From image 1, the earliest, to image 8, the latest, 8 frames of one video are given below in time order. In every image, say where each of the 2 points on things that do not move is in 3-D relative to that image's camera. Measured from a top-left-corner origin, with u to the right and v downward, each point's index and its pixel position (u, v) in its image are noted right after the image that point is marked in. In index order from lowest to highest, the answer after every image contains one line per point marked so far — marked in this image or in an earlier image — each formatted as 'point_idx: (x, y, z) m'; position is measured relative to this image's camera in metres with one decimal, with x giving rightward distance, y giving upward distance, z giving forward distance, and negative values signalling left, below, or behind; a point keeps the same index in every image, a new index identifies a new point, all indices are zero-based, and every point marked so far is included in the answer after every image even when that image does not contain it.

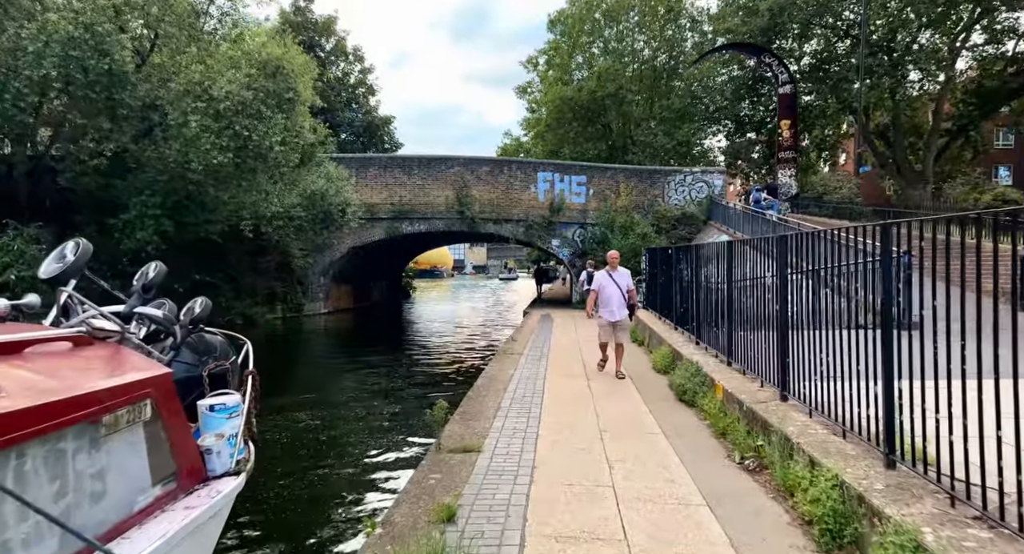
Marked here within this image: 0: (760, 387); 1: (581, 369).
0: (+2.7, -1.2, +6.7) m
1: (+1.2, -1.6, +10.6) m
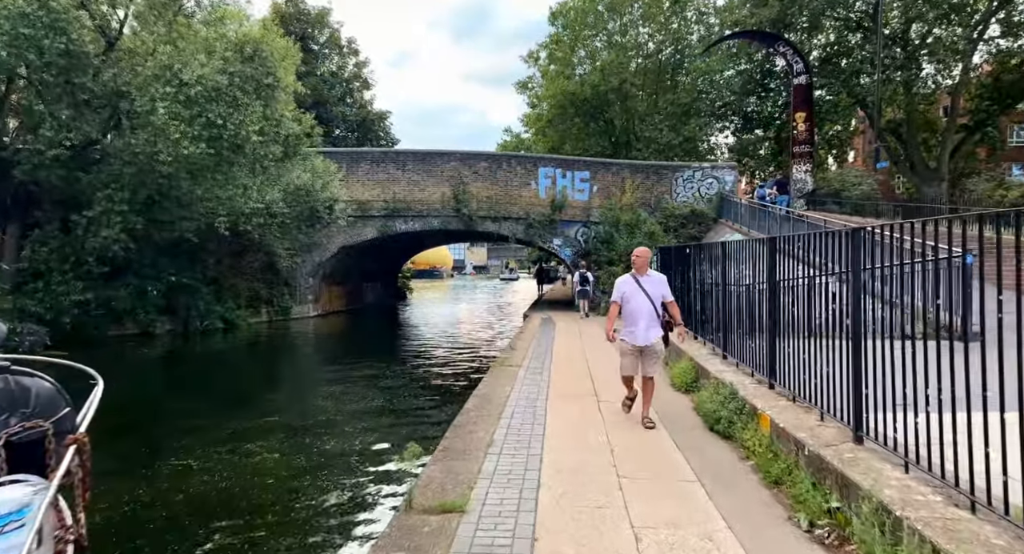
0: (+2.7, -1.2, +5.3) m
1: (+1.2, -1.6, +9.2) m
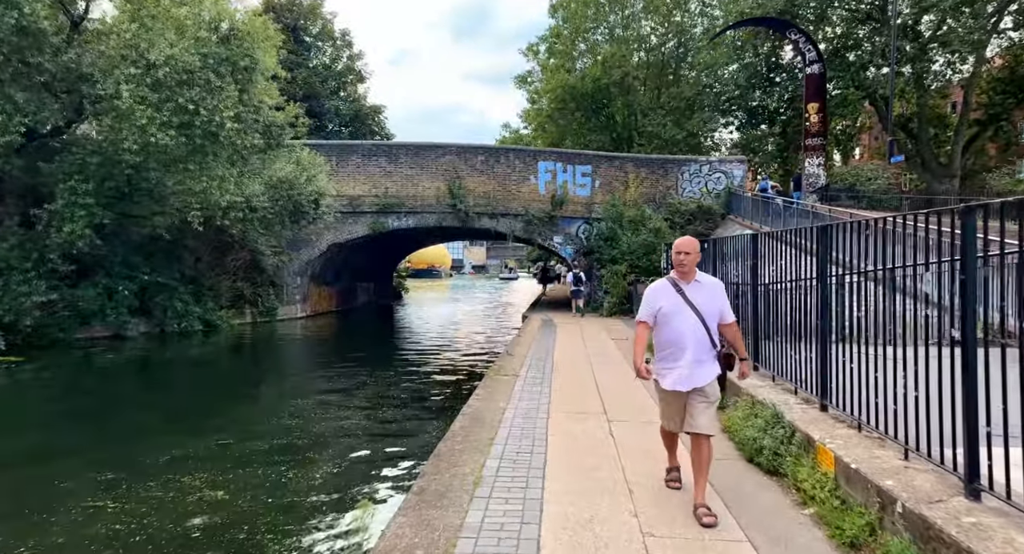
0: (+2.6, -1.2, +4.1) m
1: (+1.1, -1.6, +8.0) m
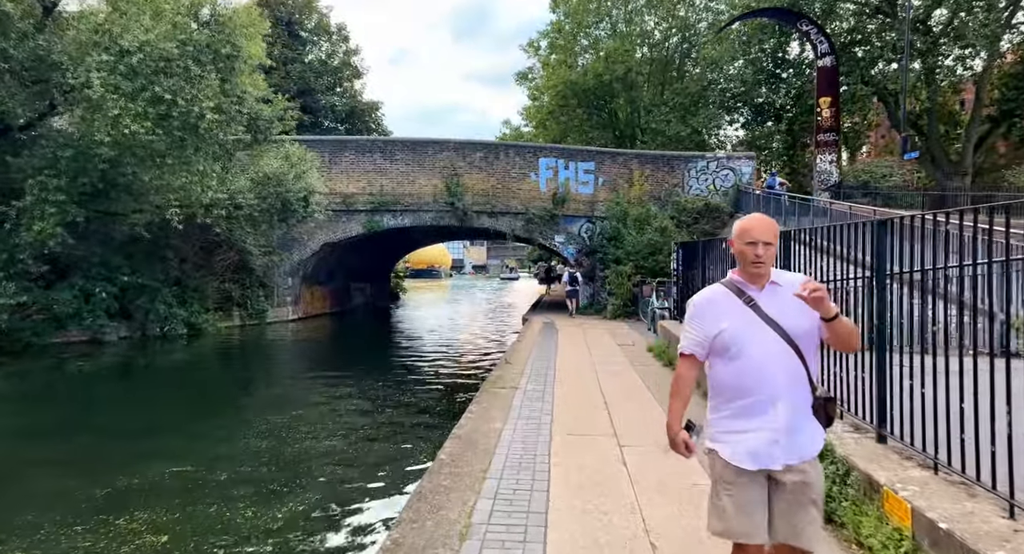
0: (+2.6, -1.3, +3.2) m
1: (+1.1, -1.7, +7.1) m
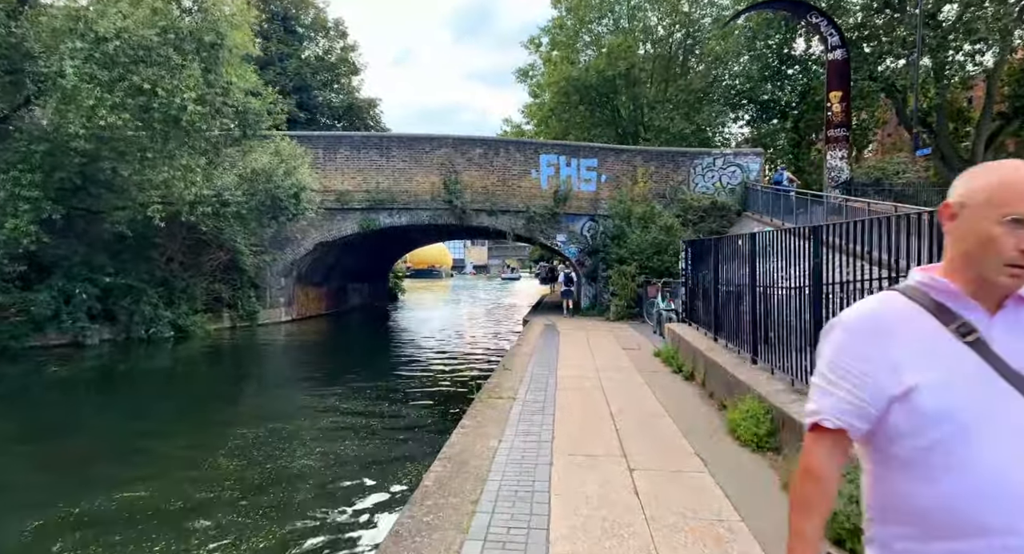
0: (+2.5, -1.3, +2.5) m
1: (+1.1, -1.7, +6.4) m
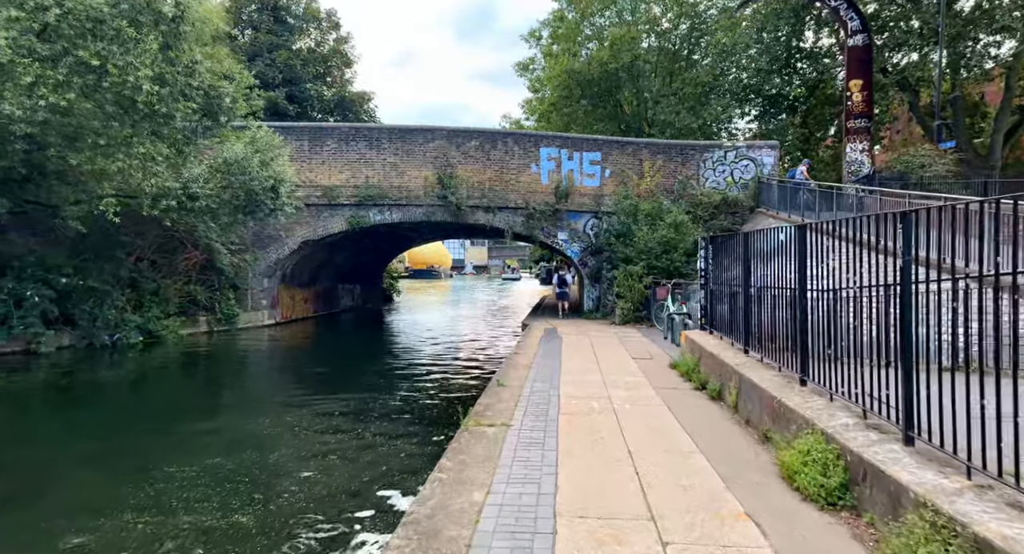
0: (+2.5, -1.3, +1.1) m
1: (+1.0, -1.7, +5.0) m
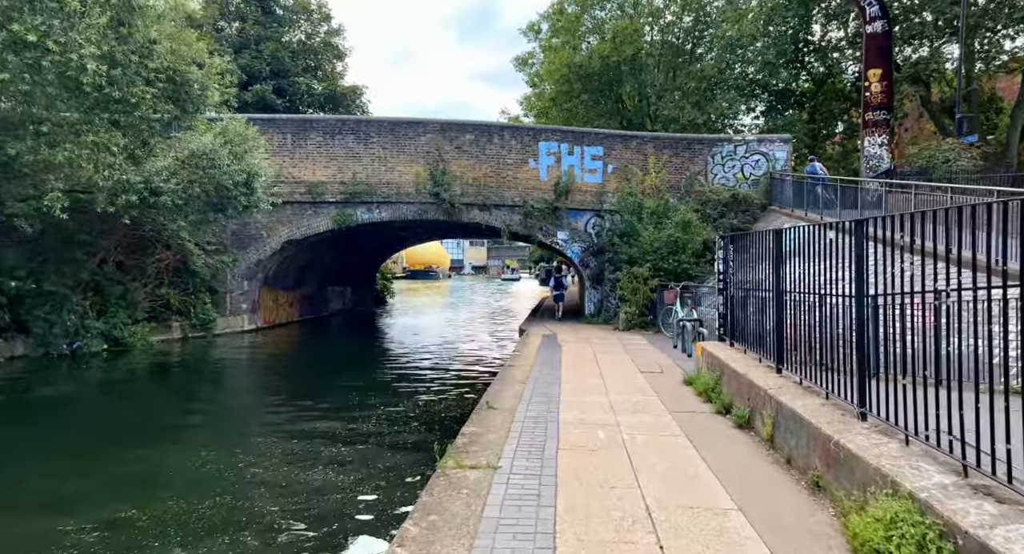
0: (+2.4, -1.3, -0.2) m
1: (+0.9, -1.7, +3.8) m
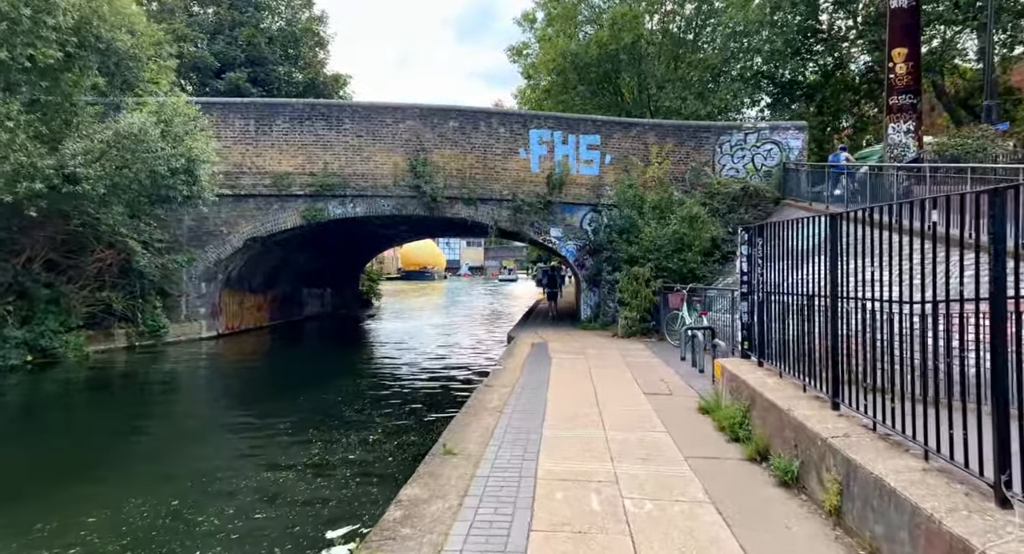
0: (+2.1, -1.3, -2.0) m
1: (+0.6, -1.8, +1.9) m
